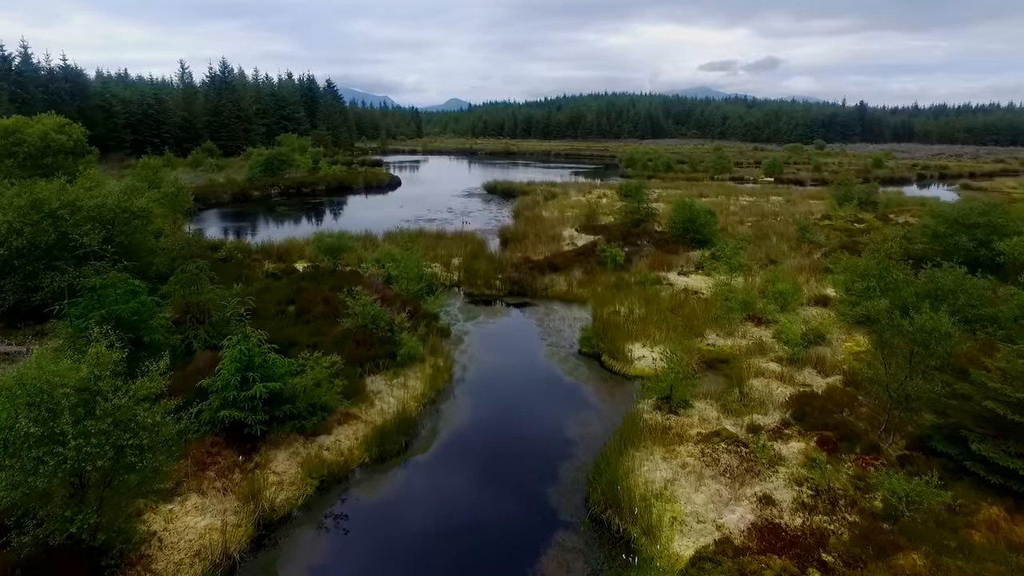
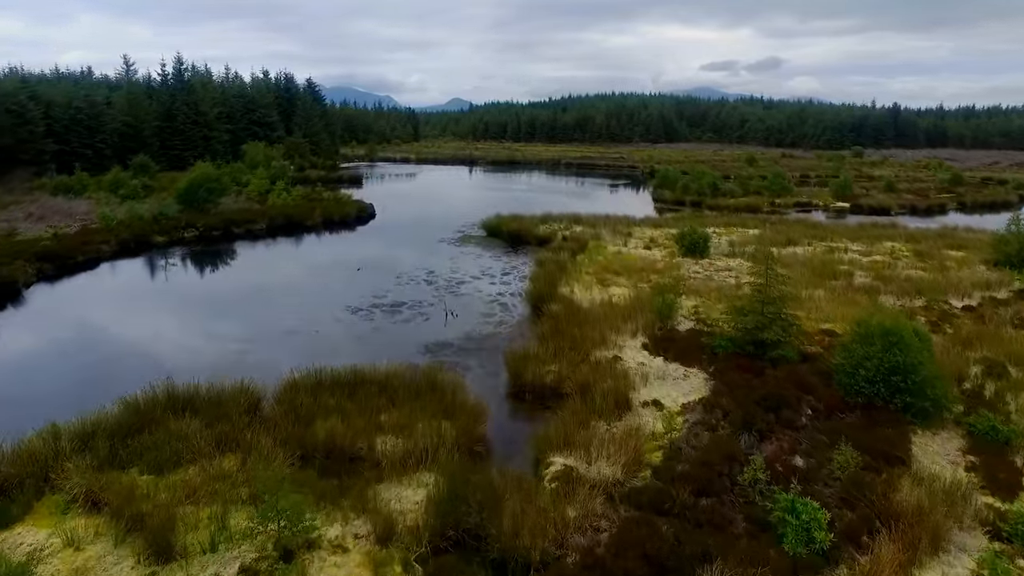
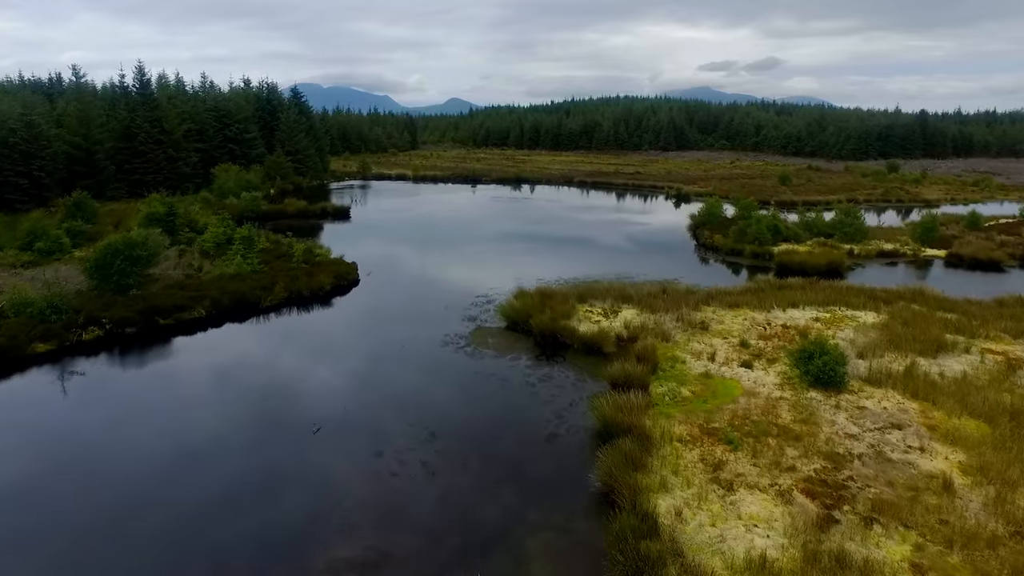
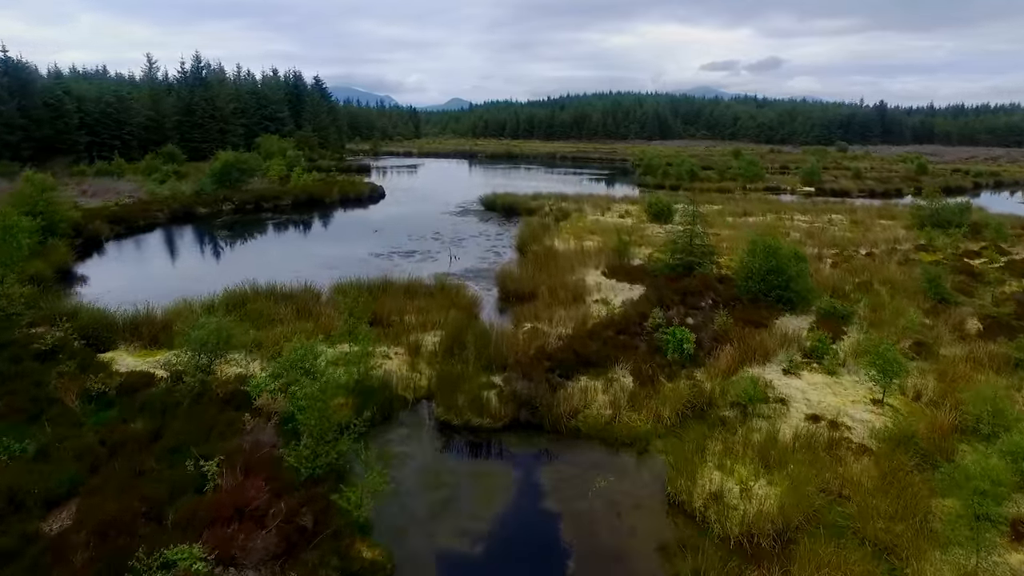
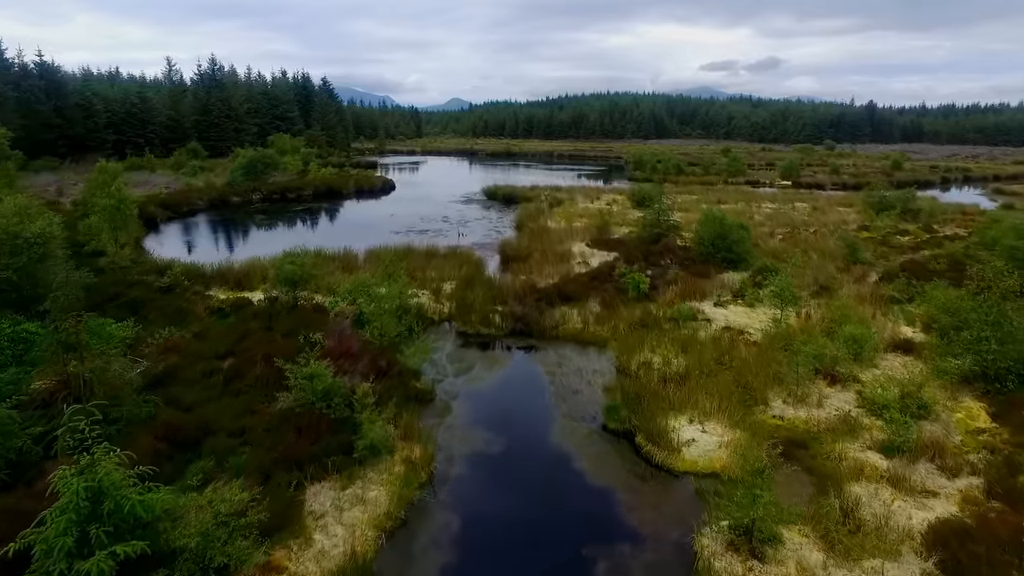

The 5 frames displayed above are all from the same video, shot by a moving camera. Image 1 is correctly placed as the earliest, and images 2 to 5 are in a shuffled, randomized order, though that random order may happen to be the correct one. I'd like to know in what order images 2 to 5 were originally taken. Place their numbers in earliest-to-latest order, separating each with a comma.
5, 4, 2, 3
